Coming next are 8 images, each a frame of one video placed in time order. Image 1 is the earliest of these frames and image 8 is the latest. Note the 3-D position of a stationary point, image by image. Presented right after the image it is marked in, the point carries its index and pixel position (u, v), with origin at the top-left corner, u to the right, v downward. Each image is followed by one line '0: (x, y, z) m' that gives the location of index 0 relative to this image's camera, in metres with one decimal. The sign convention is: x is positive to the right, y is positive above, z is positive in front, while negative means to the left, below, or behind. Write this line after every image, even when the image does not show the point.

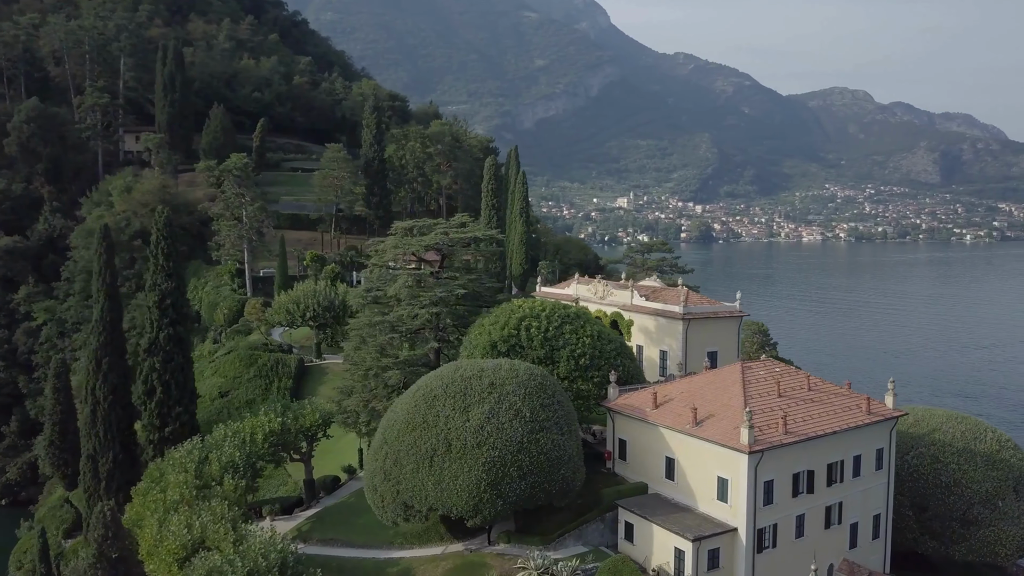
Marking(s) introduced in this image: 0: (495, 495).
0: (-0.4, -5.5, +19.7) m
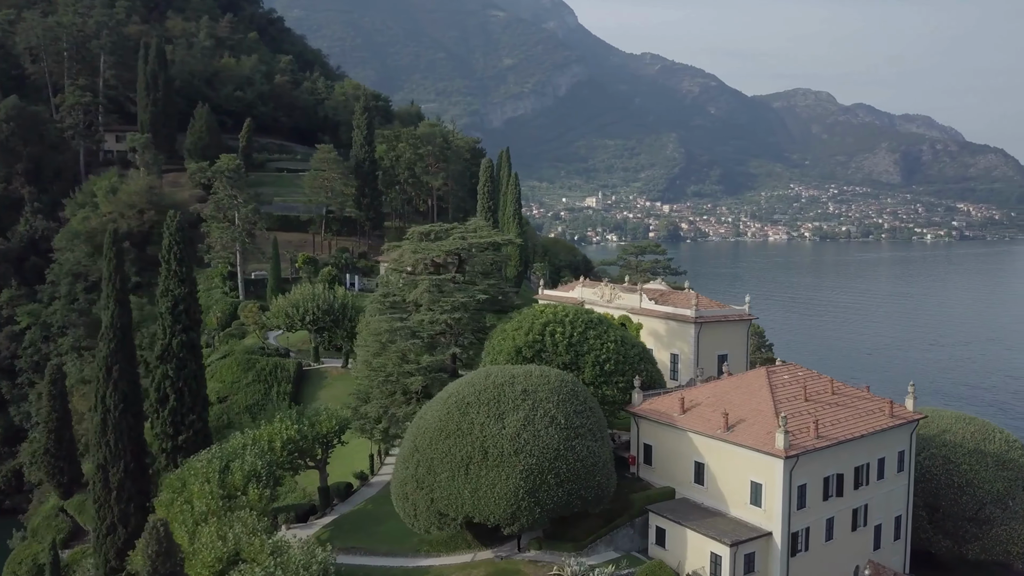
0: (+0.6, -5.7, +19.6) m
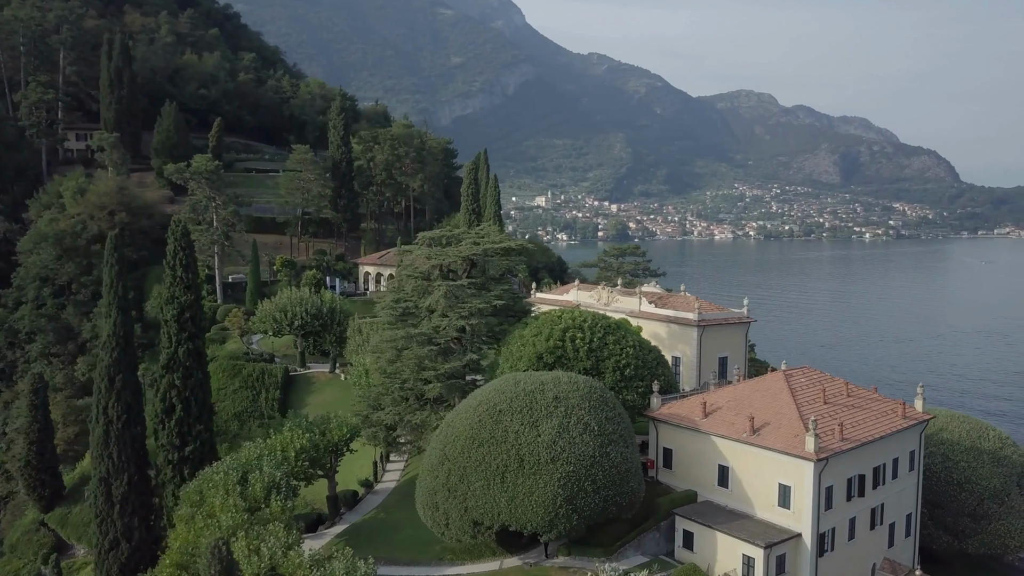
0: (+1.6, -5.9, +19.6) m
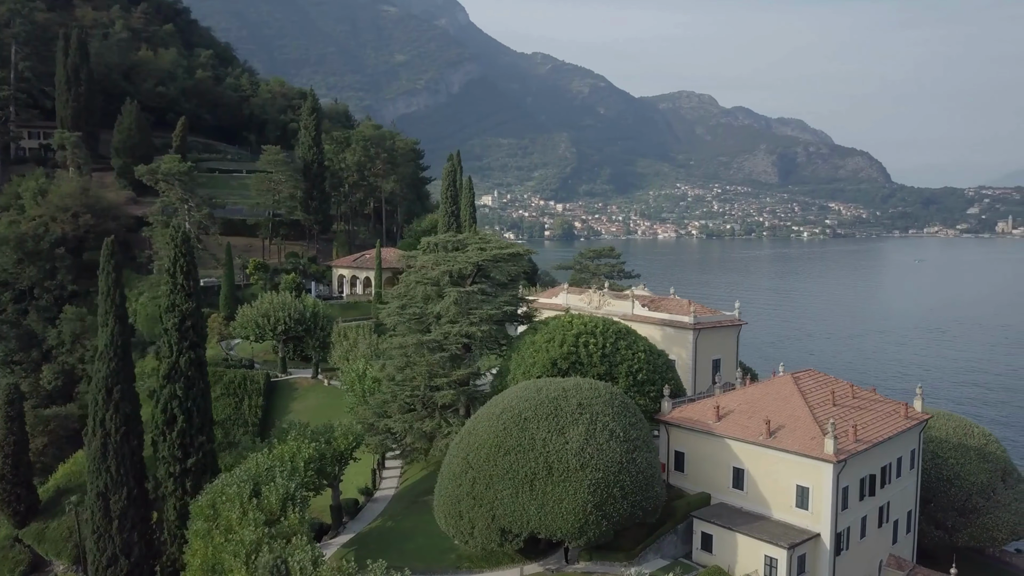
0: (+2.4, -6.1, +19.8) m
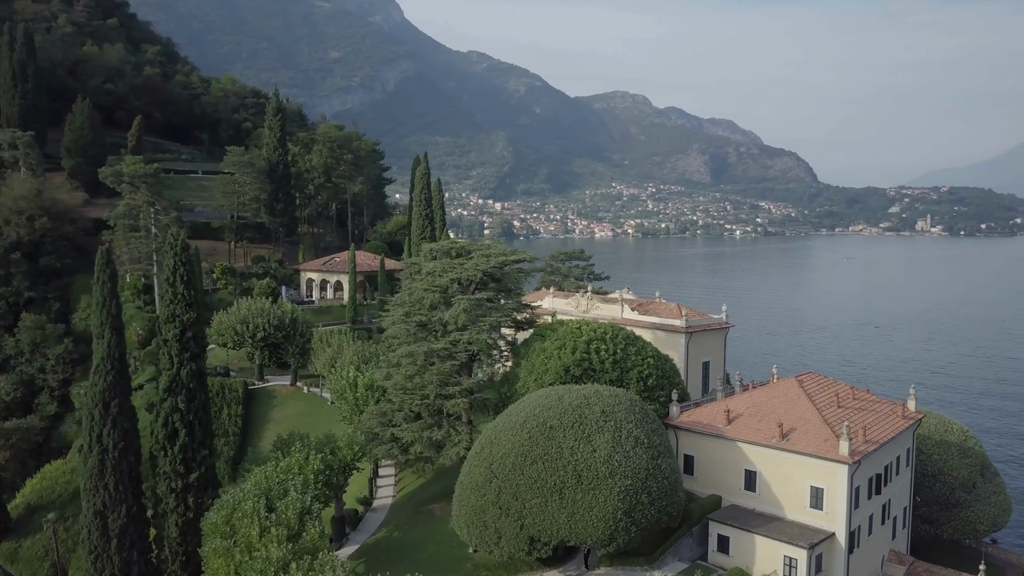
0: (+3.2, -6.3, +20.0) m
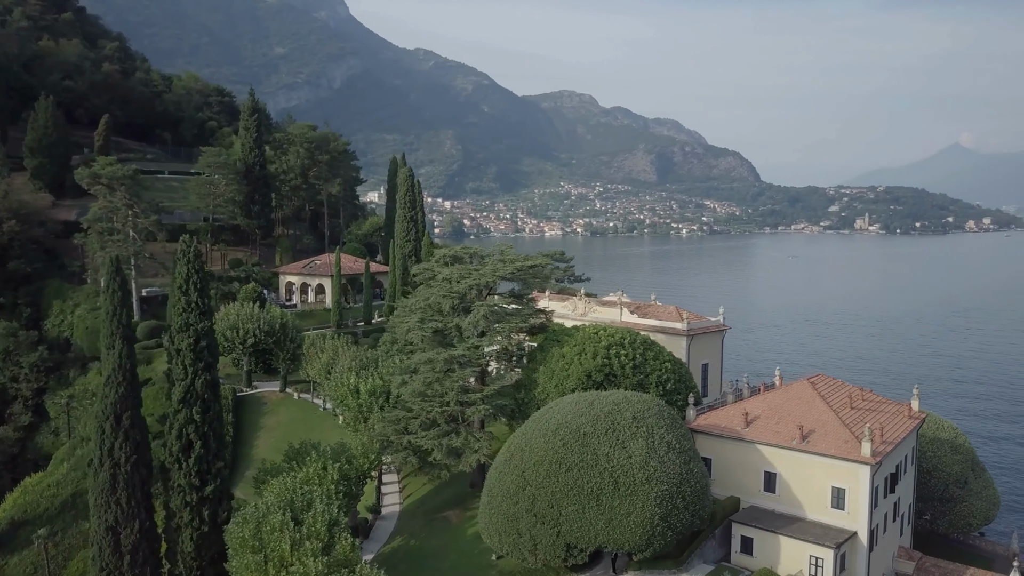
0: (+4.2, -6.5, +20.2) m
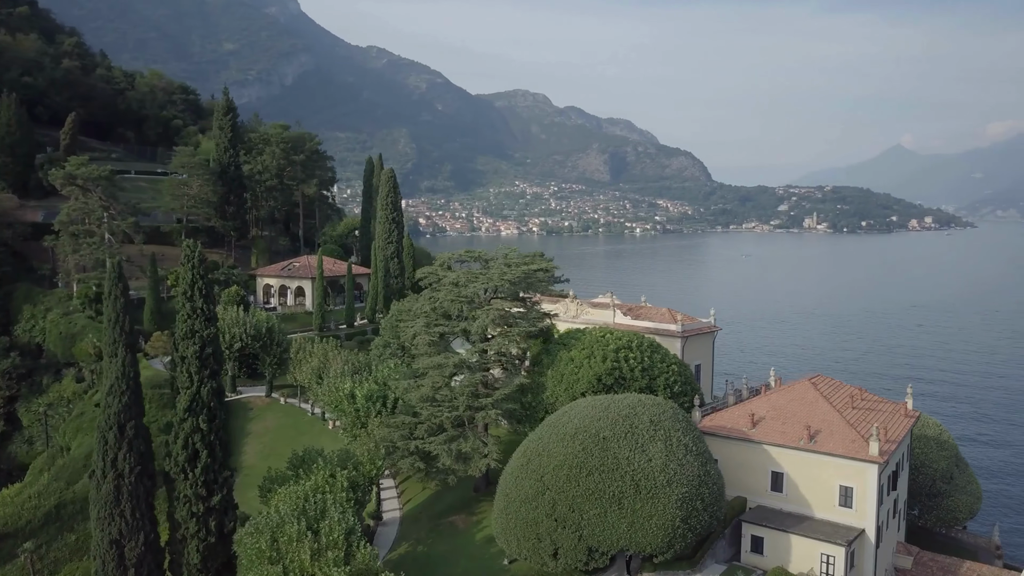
0: (+4.8, -6.7, +20.4) m
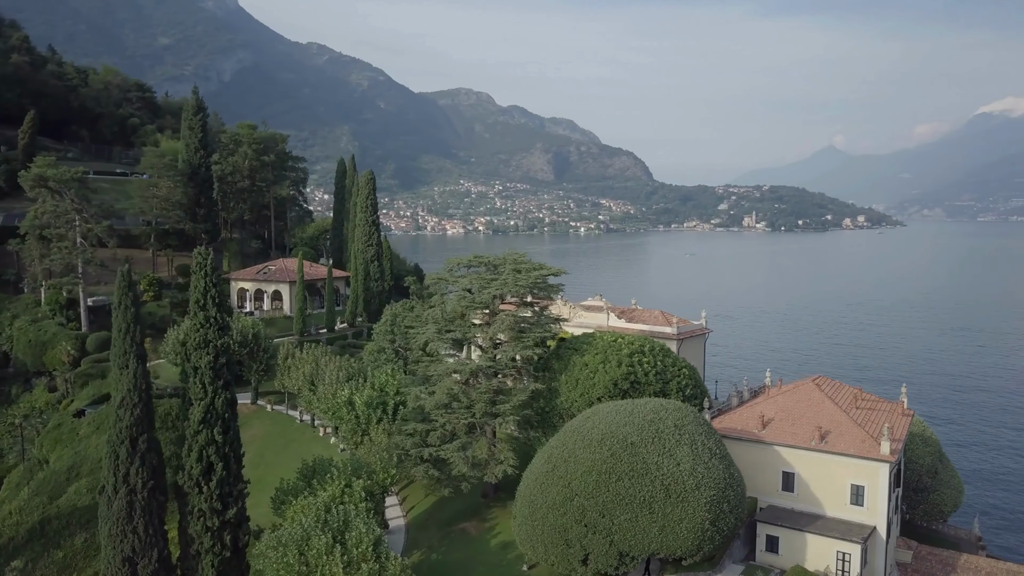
0: (+5.6, -6.8, +20.8) m
